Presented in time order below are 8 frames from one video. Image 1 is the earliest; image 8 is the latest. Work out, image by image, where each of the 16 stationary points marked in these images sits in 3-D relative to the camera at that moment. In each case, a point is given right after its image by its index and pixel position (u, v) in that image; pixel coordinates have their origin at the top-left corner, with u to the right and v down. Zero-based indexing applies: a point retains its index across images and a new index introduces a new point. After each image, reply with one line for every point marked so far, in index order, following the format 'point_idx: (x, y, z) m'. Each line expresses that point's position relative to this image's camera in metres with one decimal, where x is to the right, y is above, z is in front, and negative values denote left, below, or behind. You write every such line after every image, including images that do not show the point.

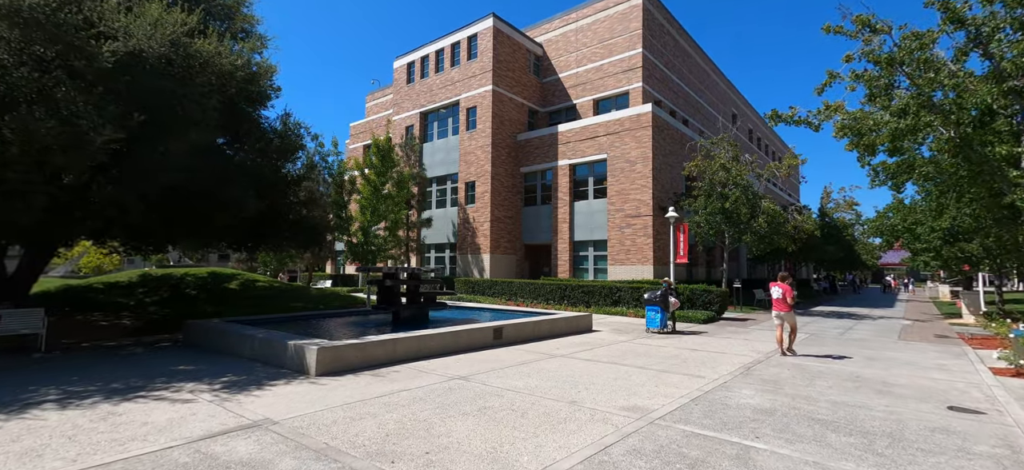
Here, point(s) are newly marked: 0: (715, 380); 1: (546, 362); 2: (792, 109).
0: (+2.9, -2.1, +6.7) m
1: (+0.5, -2.1, +7.5) m
2: (+8.3, +3.8, +13.9) m
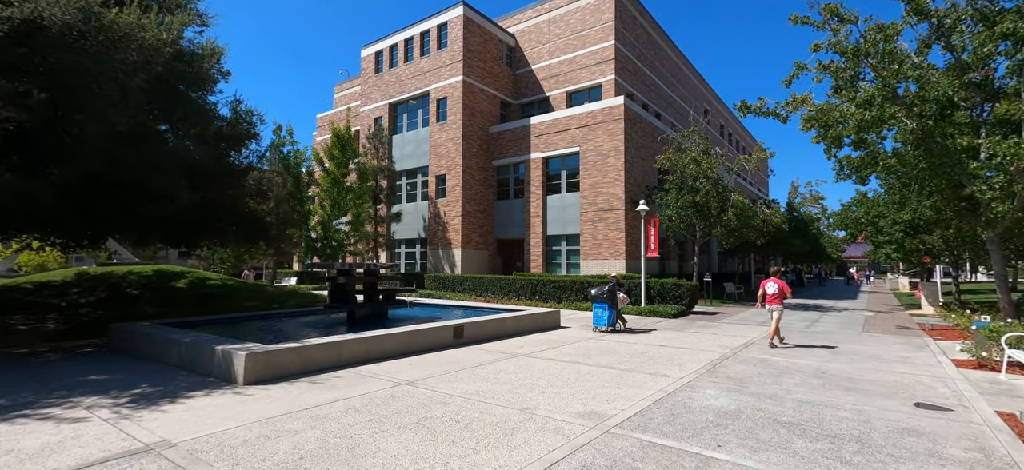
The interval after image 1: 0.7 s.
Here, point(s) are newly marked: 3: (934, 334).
0: (+2.3, -2.0, +6.5) m
1: (-0.1, -2.0, +7.1) m
2: (+7.4, +4.0, +13.8) m
3: (+11.3, -2.6, +12.5) m
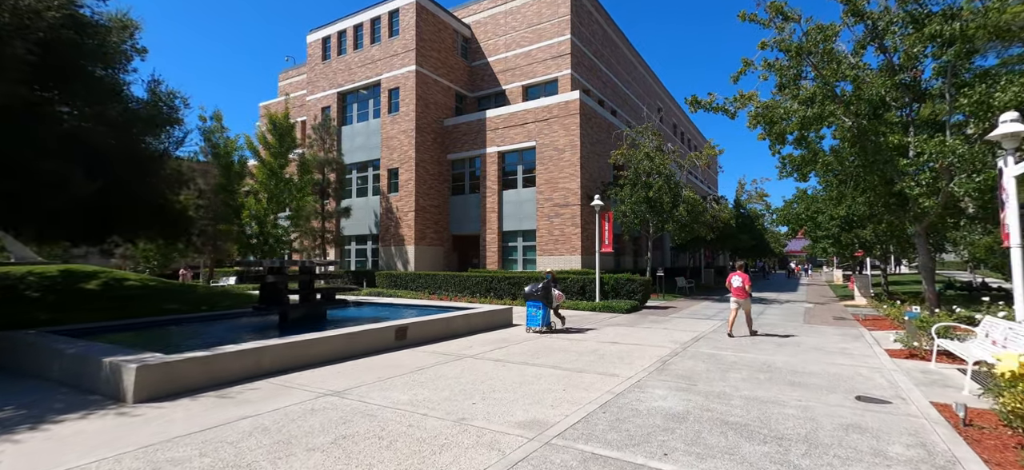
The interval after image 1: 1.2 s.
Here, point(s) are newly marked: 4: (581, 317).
0: (+1.6, -1.9, +6.2) m
1: (-0.9, -1.9, +6.7) m
2: (+6.0, +4.2, +14.0) m
3: (+10.0, -2.5, +13.1) m
4: (+2.2, -2.5, +14.2) m
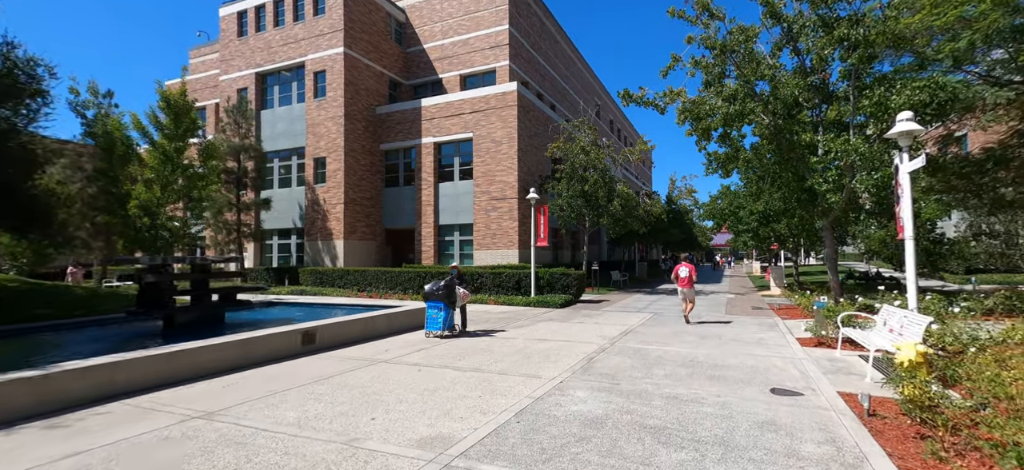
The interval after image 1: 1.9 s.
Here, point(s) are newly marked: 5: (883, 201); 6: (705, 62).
0: (+0.5, -1.8, +6.0) m
1: (-2.0, -1.8, +6.1) m
2: (+3.9, +4.4, +14.1) m
3: (+8.0, -2.3, +13.8) m
4: (+0.1, -2.3, +13.9) m
5: (+10.3, +0.9, +12.9) m
6: (+5.8, +5.2, +14.2) m
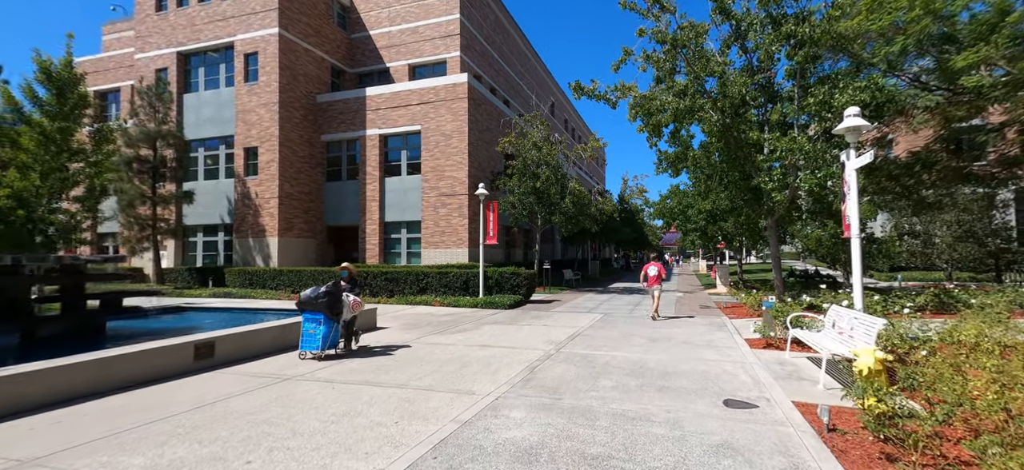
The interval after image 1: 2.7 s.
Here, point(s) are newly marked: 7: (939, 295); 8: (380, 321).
0: (-0.3, -1.8, +5.2) m
1: (-2.8, -1.7, +5.1) m
2: (+2.3, +4.4, +13.6) m
3: (+6.4, -2.3, +13.8) m
4: (-1.5, -2.2, +13.1) m
5: (+8.8, +1.0, +13.1) m
6: (+4.3, +5.3, +13.9) m
7: (+10.6, -1.5, +11.5) m
8: (-3.3, -2.1, +11.7) m
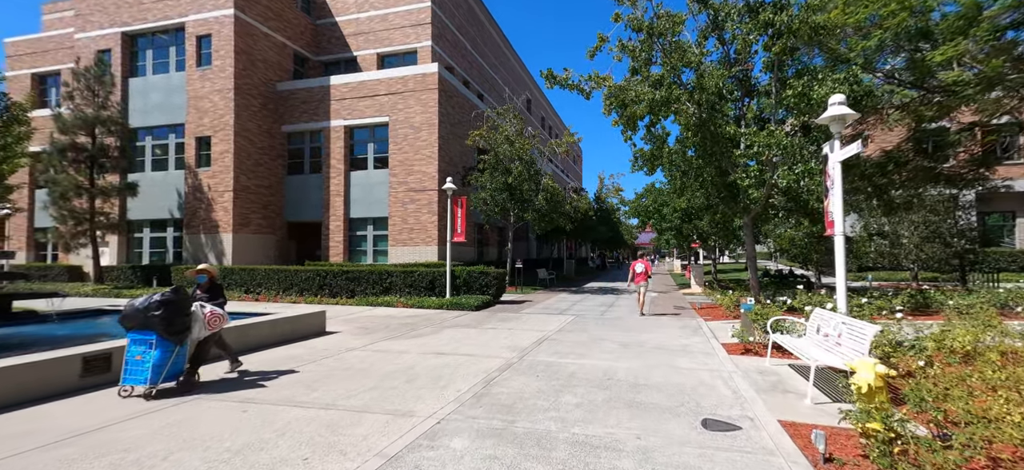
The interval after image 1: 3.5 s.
0: (-0.8, -1.7, +4.4) m
1: (-3.3, -1.7, +4.2) m
2: (+1.4, +4.5, +12.9) m
3: (+5.4, -2.2, +13.3) m
4: (-2.4, -2.1, +12.2) m
5: (+7.9, +1.0, +12.7) m
6: (+3.4, +5.3, +13.3) m
7: (+9.7, -1.5, +11.2) m
8: (-4.1, -2.0, +10.8) m
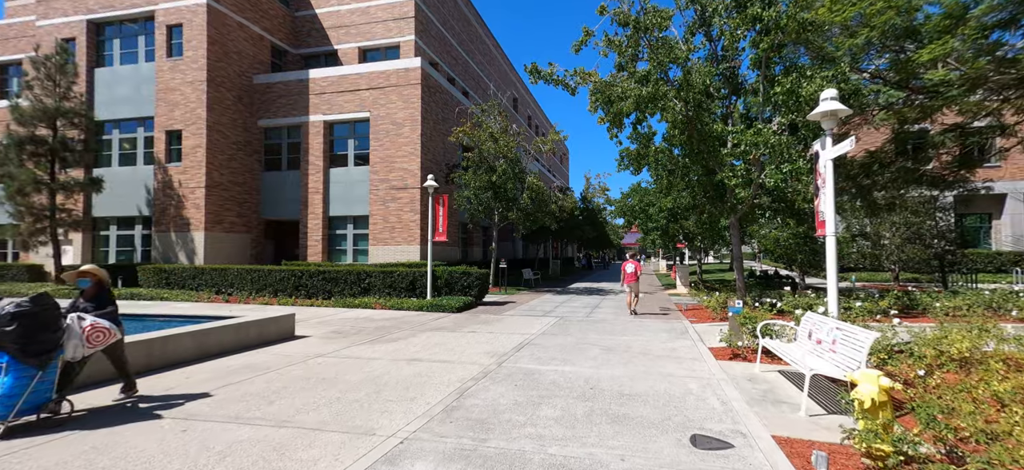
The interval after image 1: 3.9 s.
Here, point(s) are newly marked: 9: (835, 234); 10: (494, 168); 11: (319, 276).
0: (-1.1, -1.7, +4.0) m
1: (-3.5, -1.6, +3.7) m
2: (+1.0, +4.5, +12.5) m
3: (+4.9, -2.2, +13.0) m
4: (-2.8, -2.1, +11.8) m
5: (+7.4, +1.0, +12.5) m
6: (+2.9, +5.4, +12.9) m
7: (+9.3, -1.5, +11.1) m
8: (-4.5, -2.0, +10.2) m
9: (+4.8, 0.0, +6.9) m
10: (-0.8, +2.8, +19.4) m
11: (-6.5, -1.3, +15.8) m
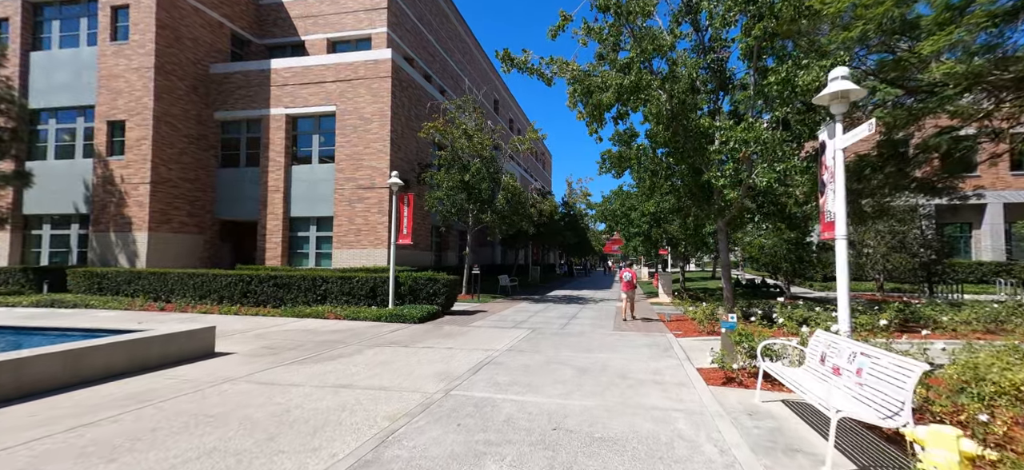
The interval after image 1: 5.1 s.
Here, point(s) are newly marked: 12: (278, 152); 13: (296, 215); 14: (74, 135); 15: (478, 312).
0: (-1.5, -1.7, +2.7) m
1: (-4.0, -1.6, +2.3) m
2: (+0.2, +4.4, +11.4) m
3: (+4.1, -2.3, +11.9) m
4: (-3.6, -2.1, +10.4) m
5: (+6.7, +0.8, +11.6) m
6: (+2.1, +5.3, +11.9) m
7: (+8.5, -1.6, +10.2) m
8: (-5.2, -2.0, +8.8) m
9: (+4.2, 0.0, +5.9) m
10: (-1.8, +2.6, +18.2) m
11: (-7.5, -1.4, +14.3) m
12: (-9.8, +3.5, +19.5) m
13: (-9.1, +0.8, +19.6) m
14: (-17.4, +4.0, +18.5) m
15: (-1.1, -2.4, +14.6) m
